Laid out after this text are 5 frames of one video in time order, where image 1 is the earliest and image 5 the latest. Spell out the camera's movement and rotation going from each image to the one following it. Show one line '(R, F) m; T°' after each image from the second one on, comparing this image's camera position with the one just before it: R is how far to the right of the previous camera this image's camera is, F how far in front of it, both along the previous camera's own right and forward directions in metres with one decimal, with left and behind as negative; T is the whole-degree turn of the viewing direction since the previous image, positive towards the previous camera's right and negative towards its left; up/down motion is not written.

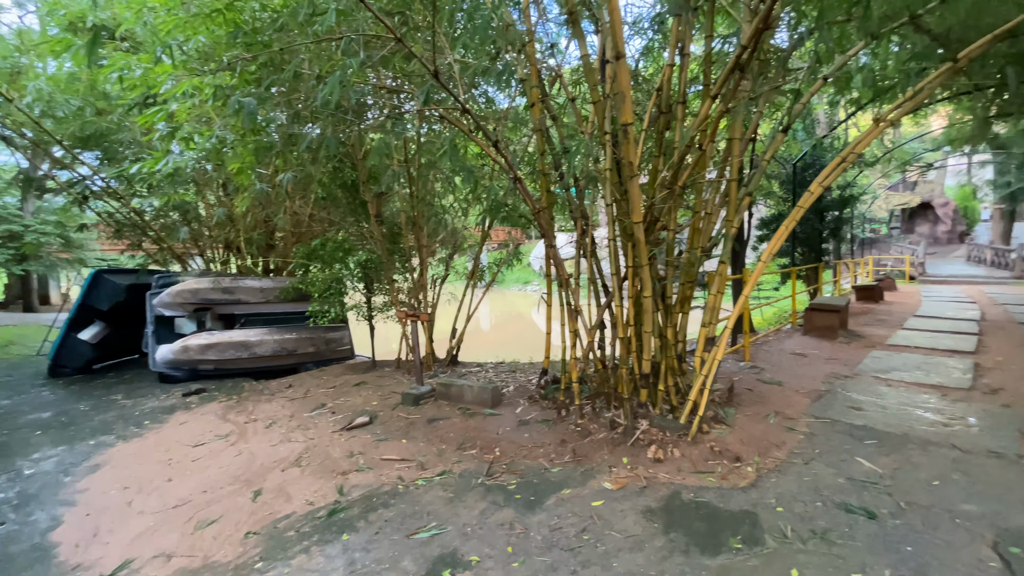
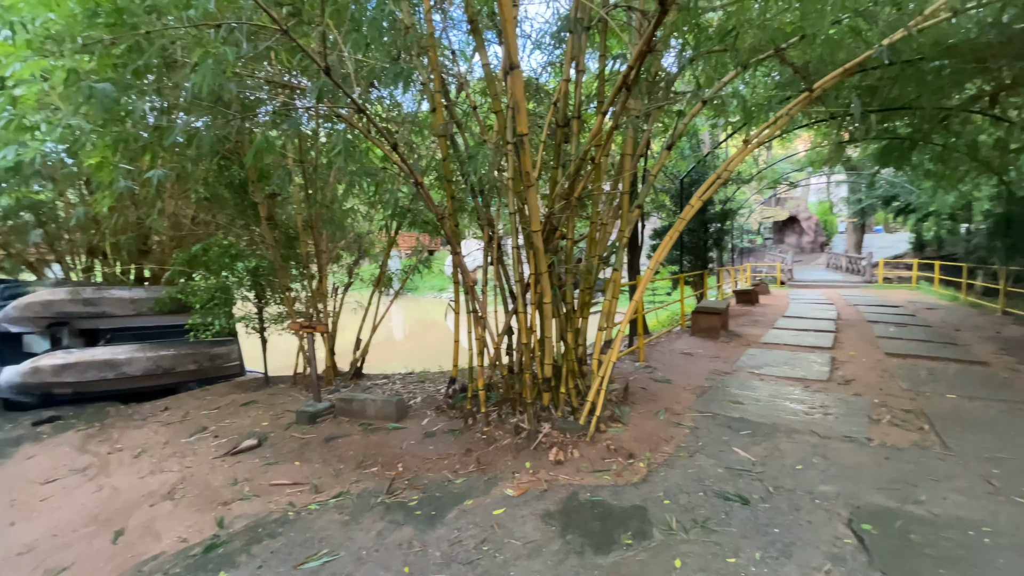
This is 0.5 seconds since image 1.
(+0.1, 0.0) m; +10°
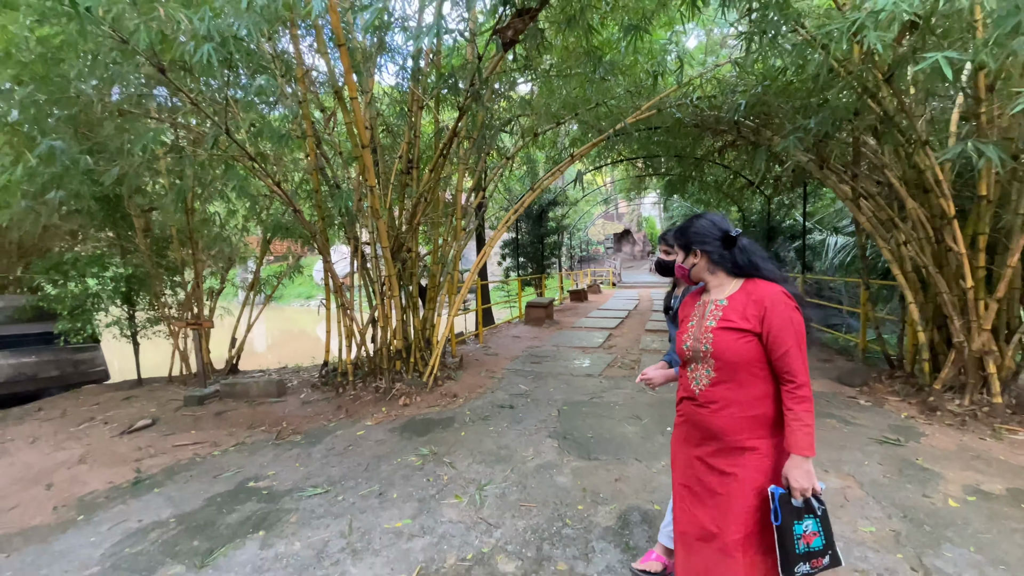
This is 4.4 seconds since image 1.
(+0.1, -1.1) m; +15°
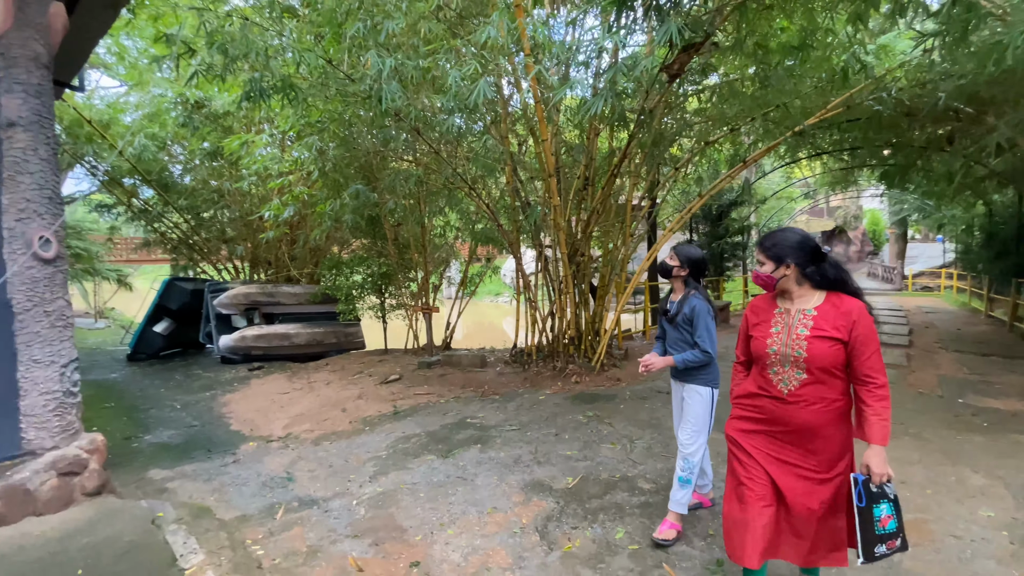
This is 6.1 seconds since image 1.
(+0.2, -0.6) m; -21°
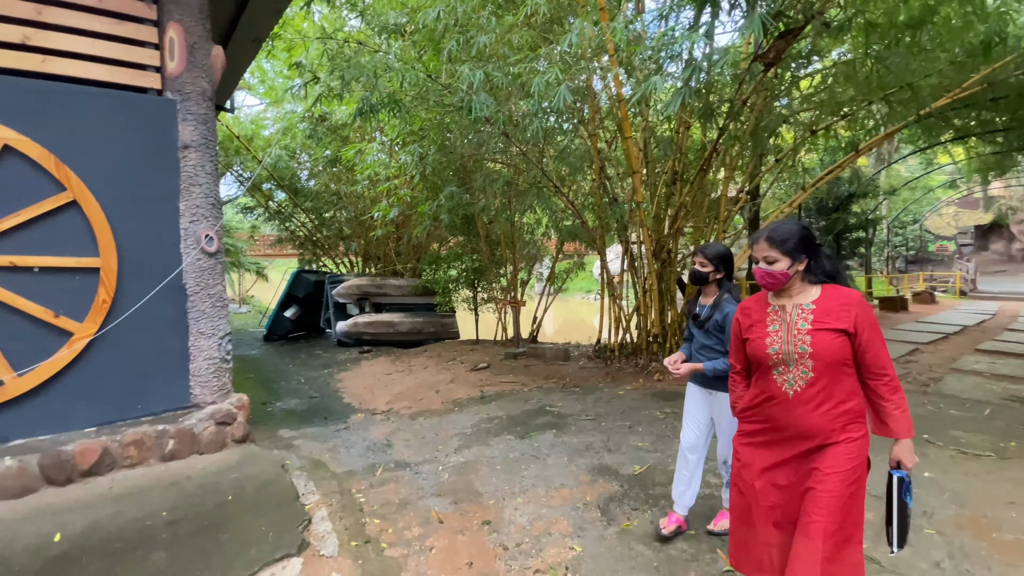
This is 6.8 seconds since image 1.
(+0.1, -0.2) m; -11°
